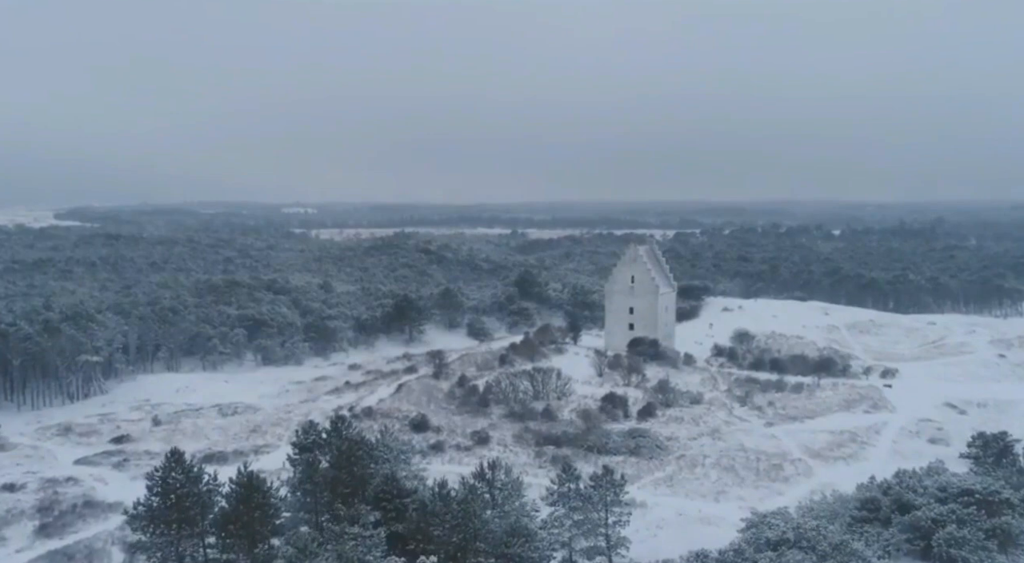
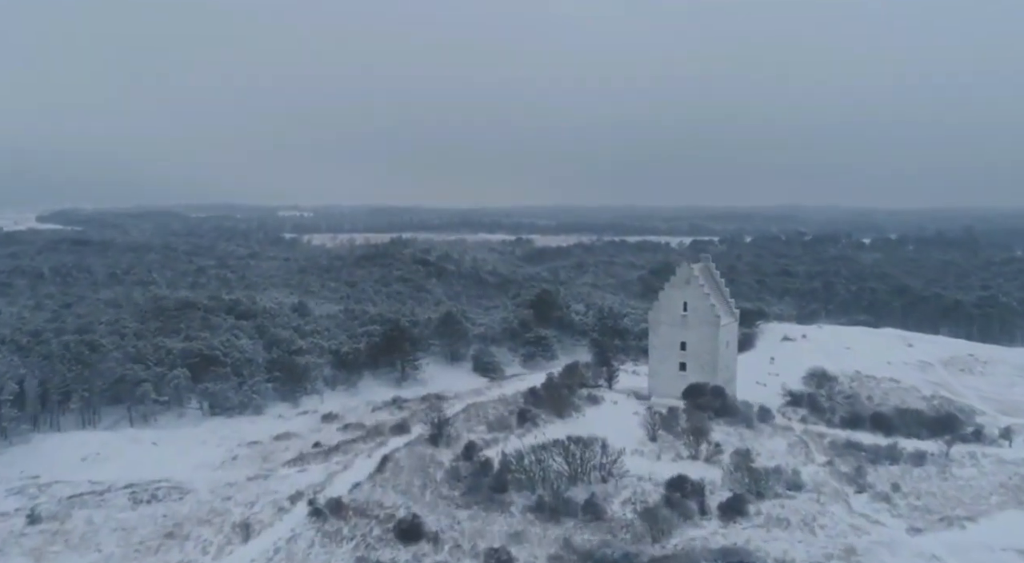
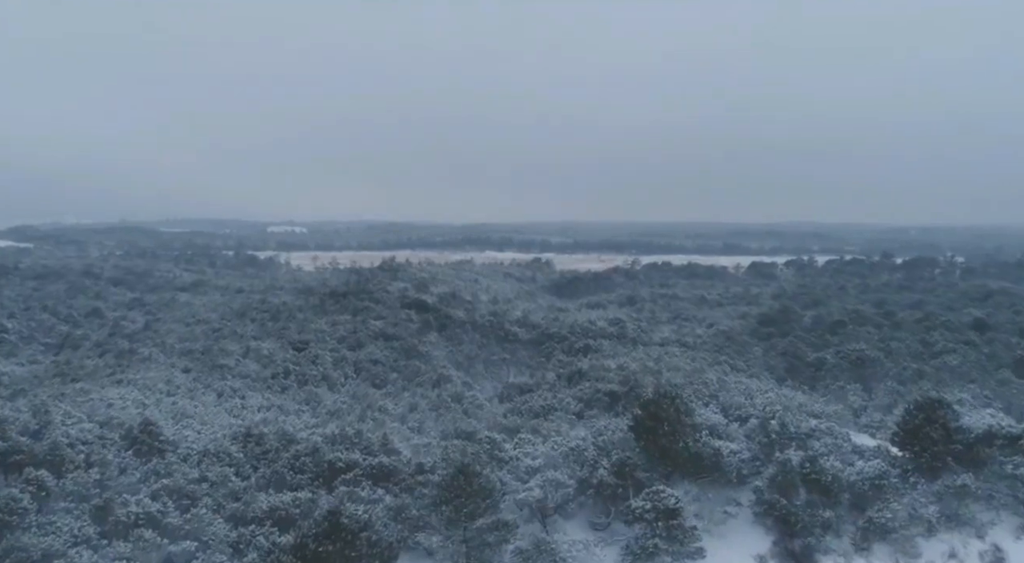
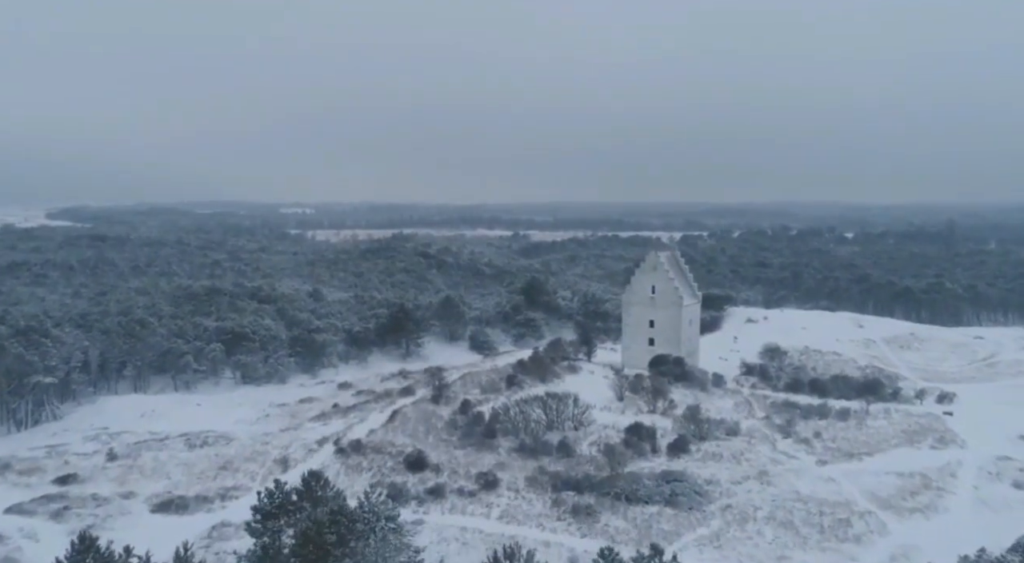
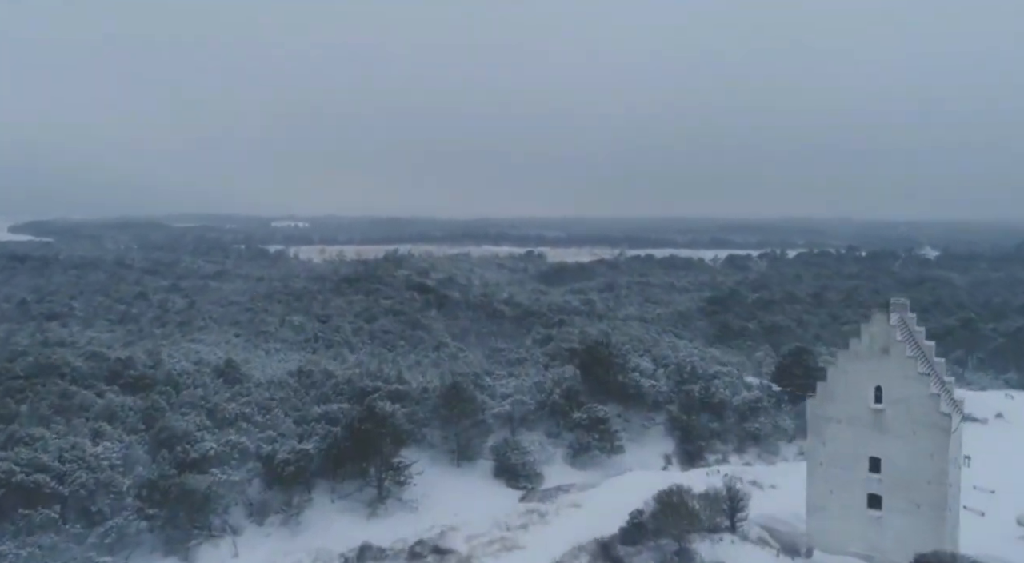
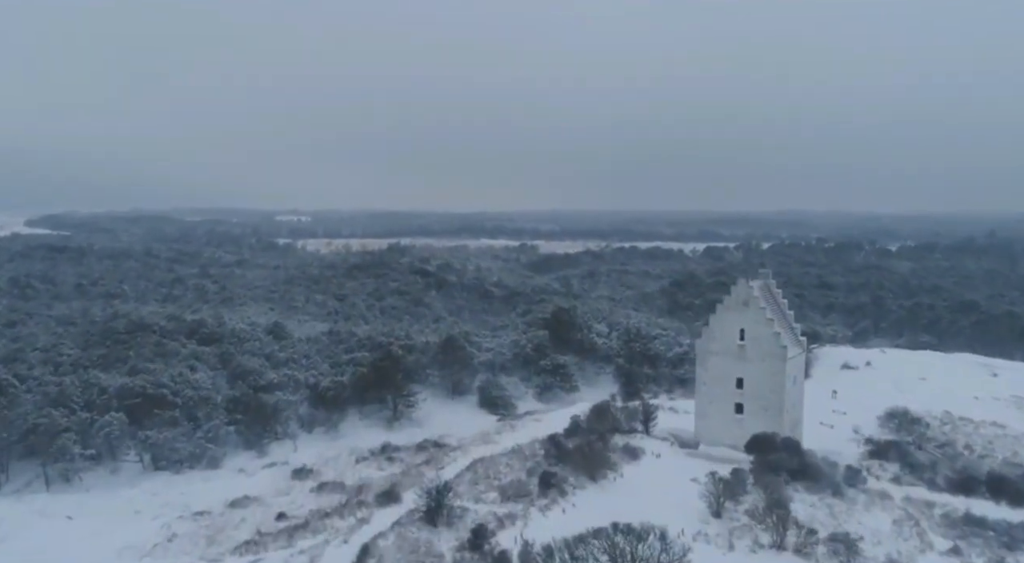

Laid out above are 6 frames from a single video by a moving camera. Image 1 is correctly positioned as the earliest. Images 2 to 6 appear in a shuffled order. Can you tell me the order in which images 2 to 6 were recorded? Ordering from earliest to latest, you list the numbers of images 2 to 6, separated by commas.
4, 2, 6, 5, 3
